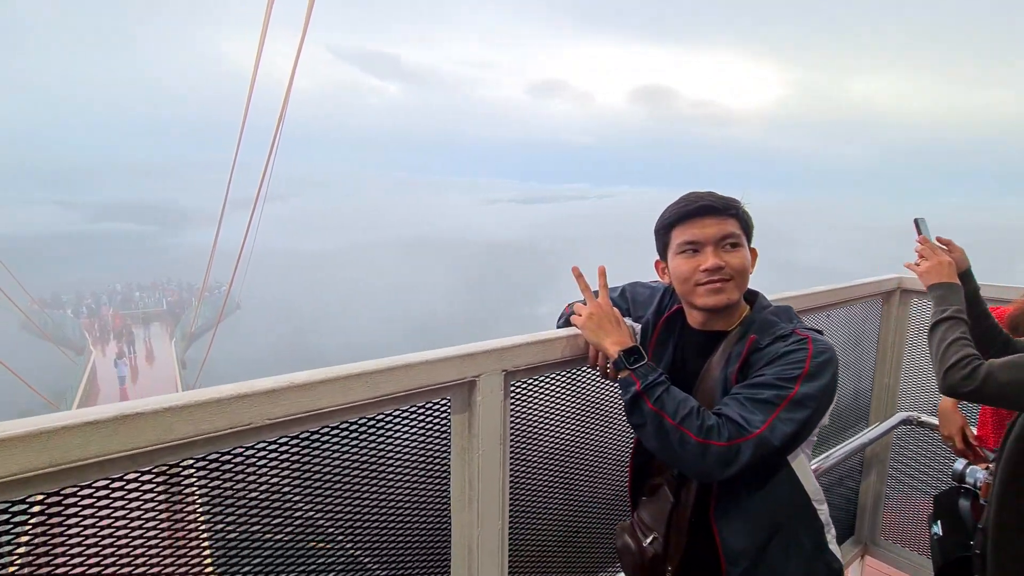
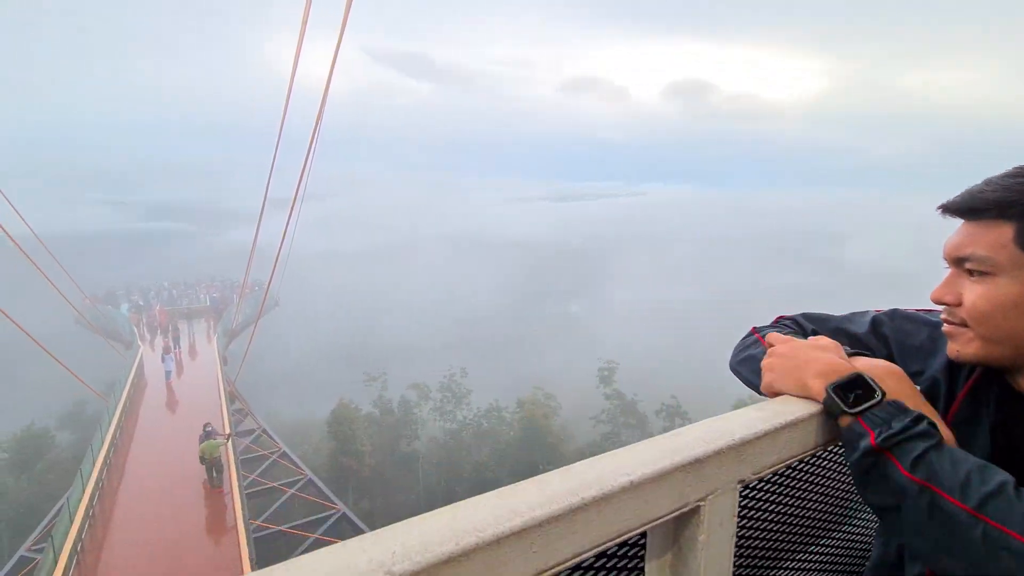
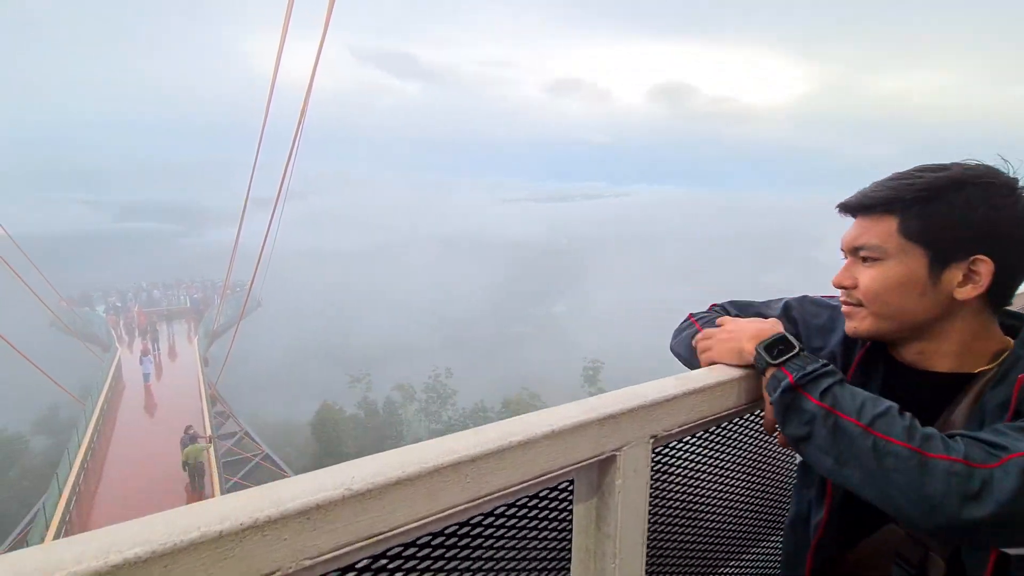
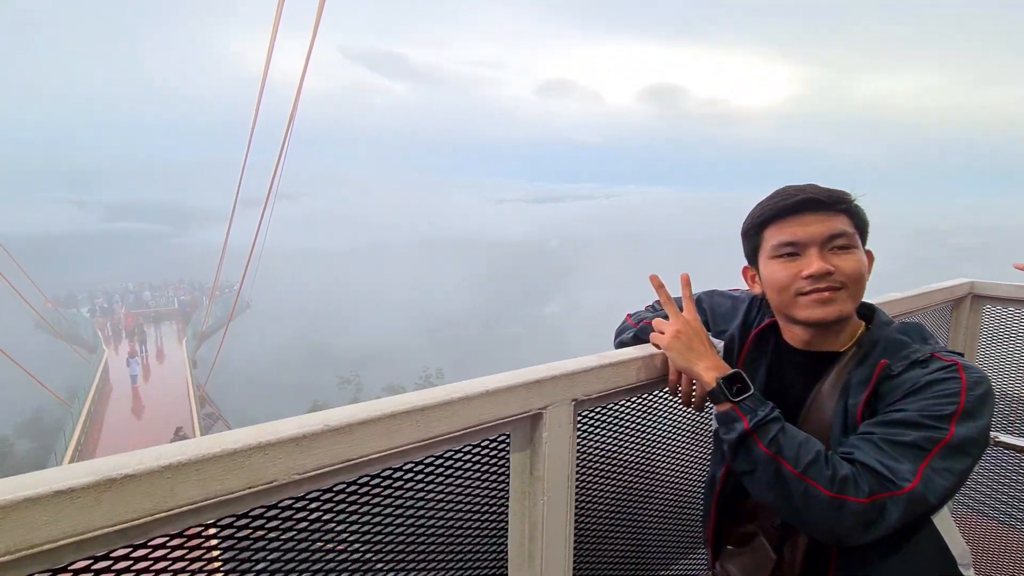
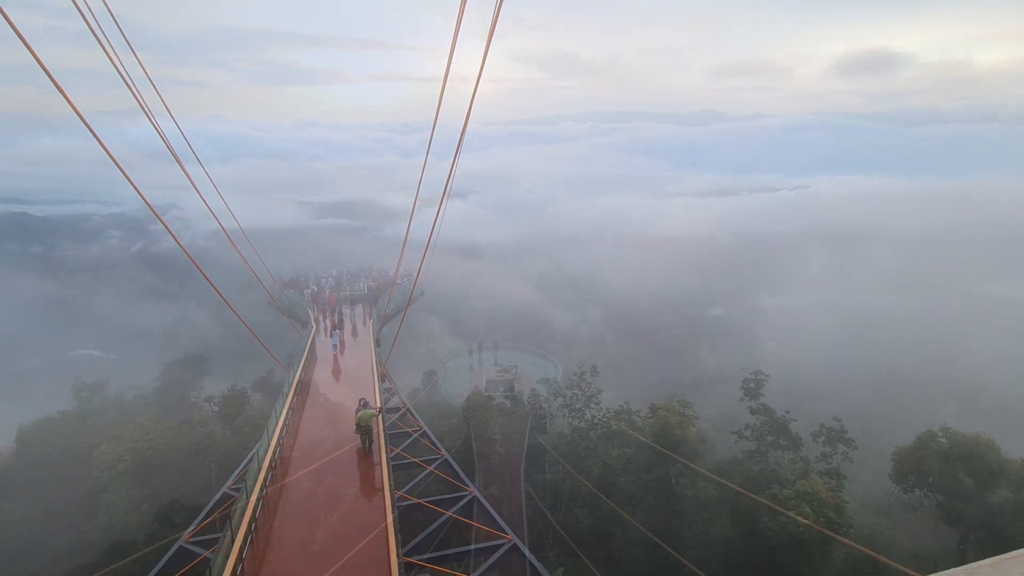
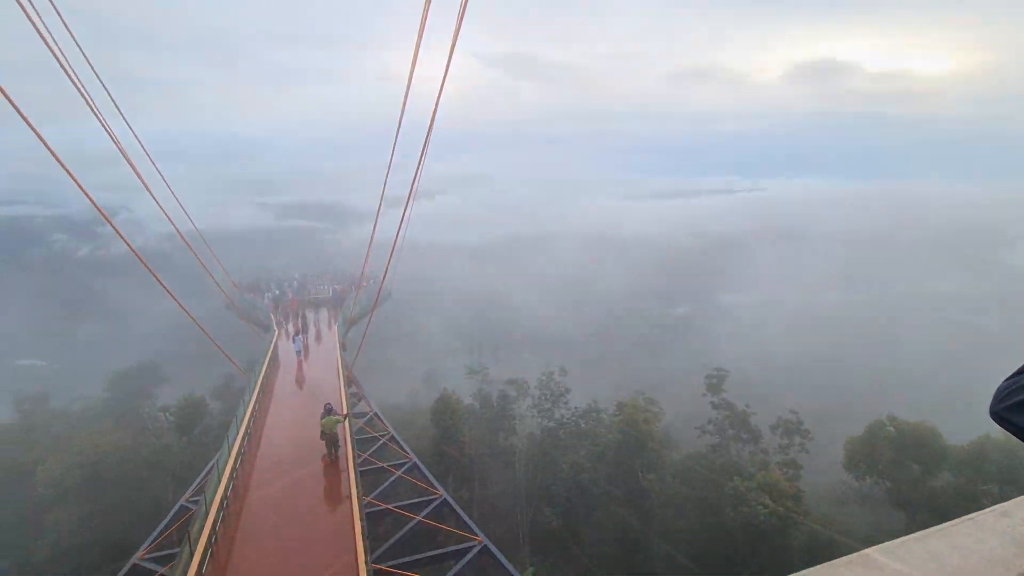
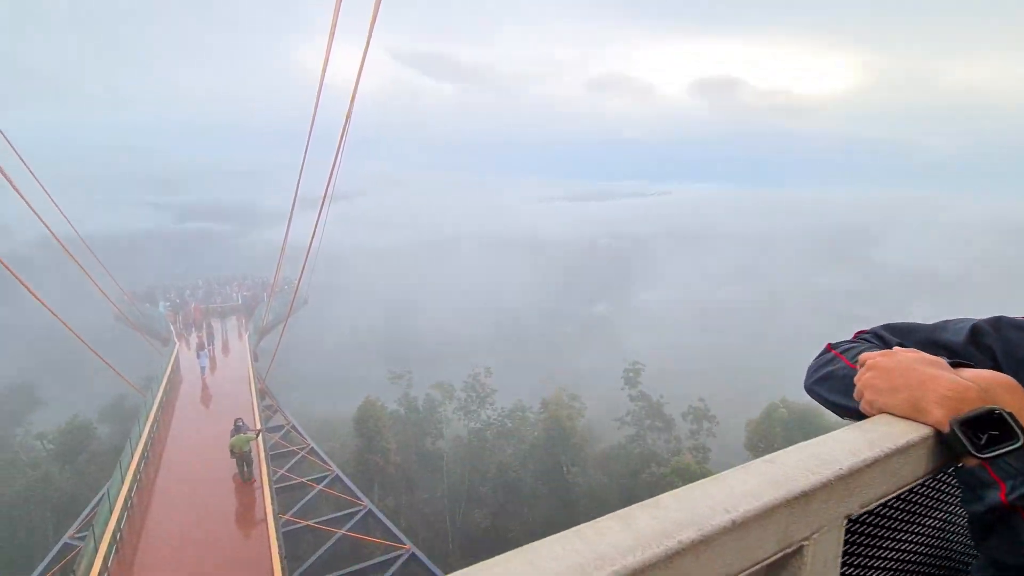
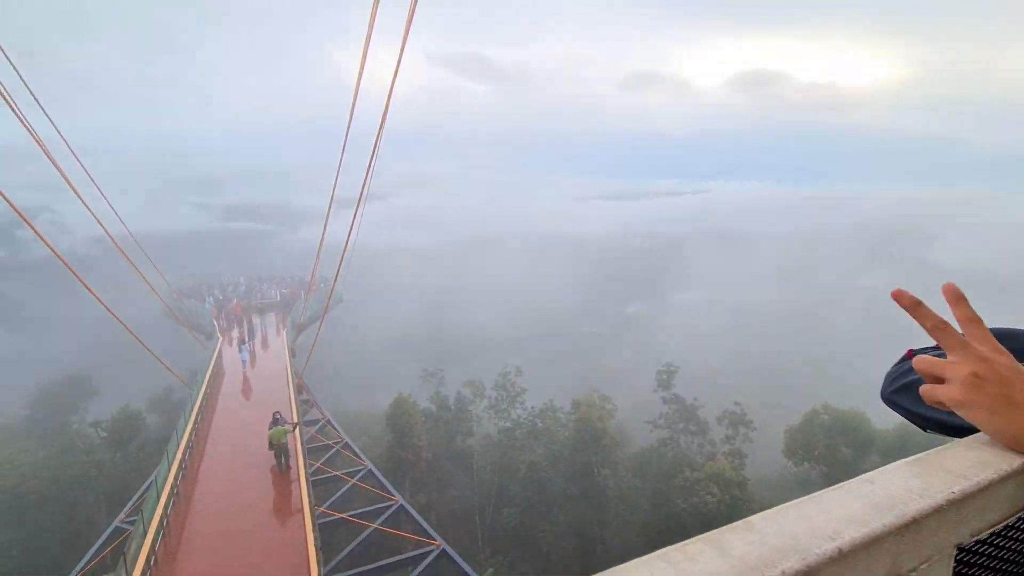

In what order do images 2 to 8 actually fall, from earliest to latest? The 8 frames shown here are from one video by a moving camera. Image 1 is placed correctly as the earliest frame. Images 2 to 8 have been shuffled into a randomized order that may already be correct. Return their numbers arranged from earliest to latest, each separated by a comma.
4, 3, 2, 7, 8, 6, 5
